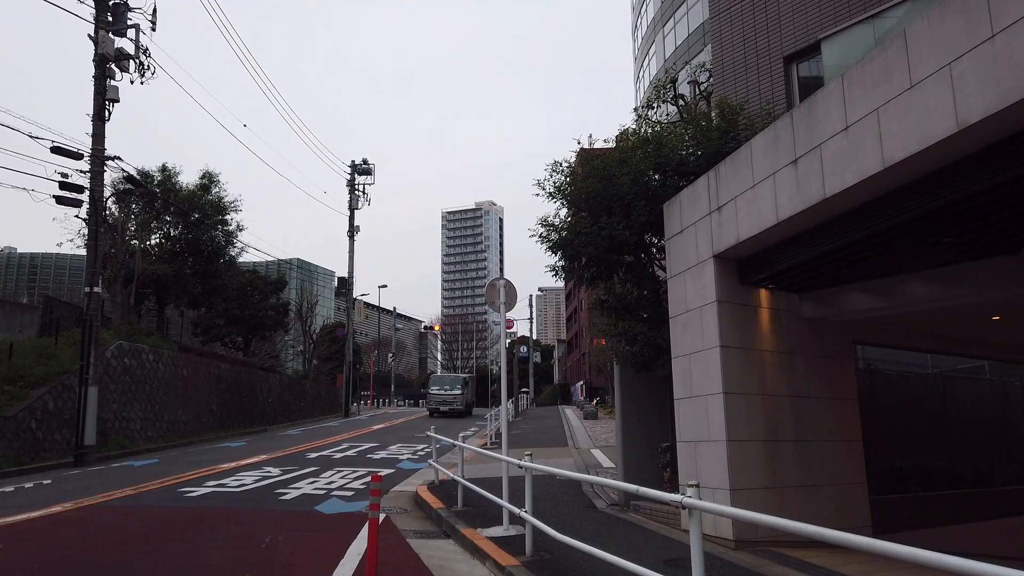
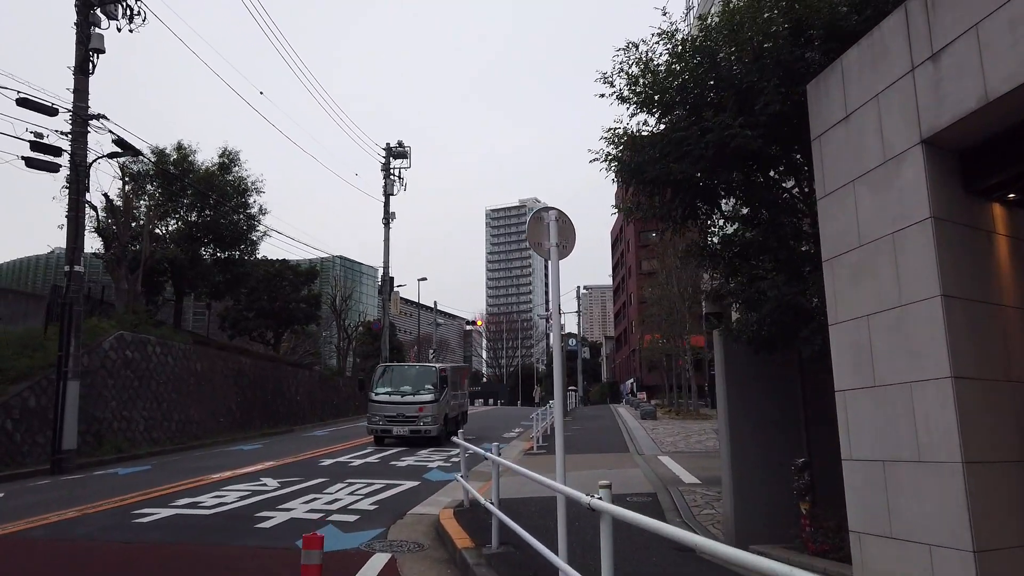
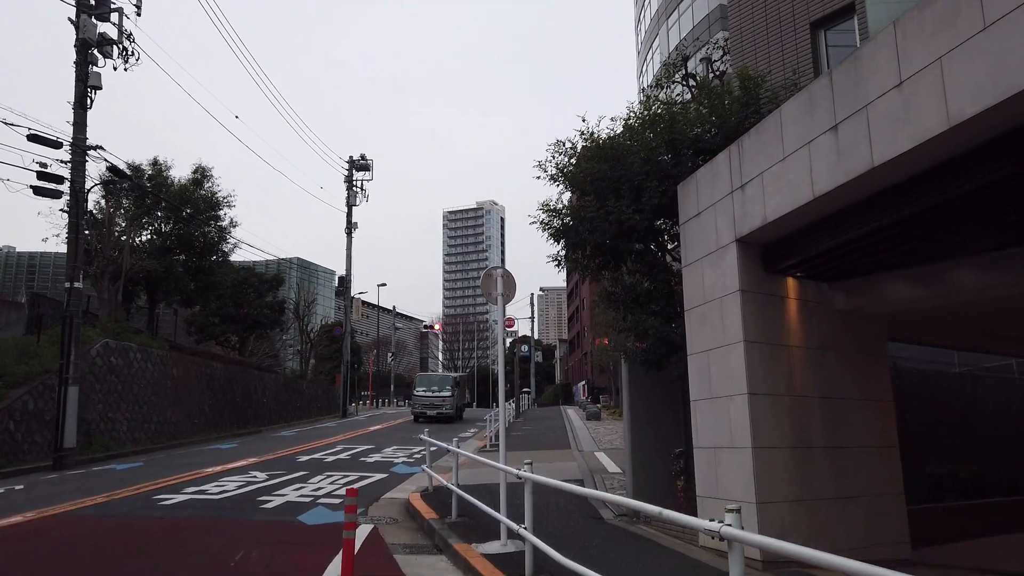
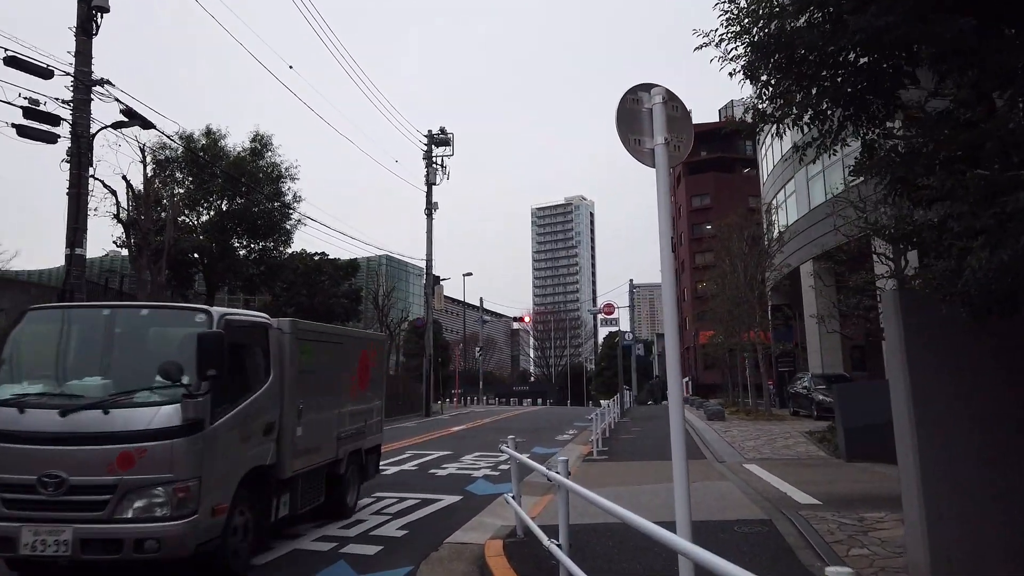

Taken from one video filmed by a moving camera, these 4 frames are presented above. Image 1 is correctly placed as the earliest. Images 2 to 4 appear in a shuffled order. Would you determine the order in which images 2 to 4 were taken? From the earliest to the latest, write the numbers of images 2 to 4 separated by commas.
3, 2, 4
